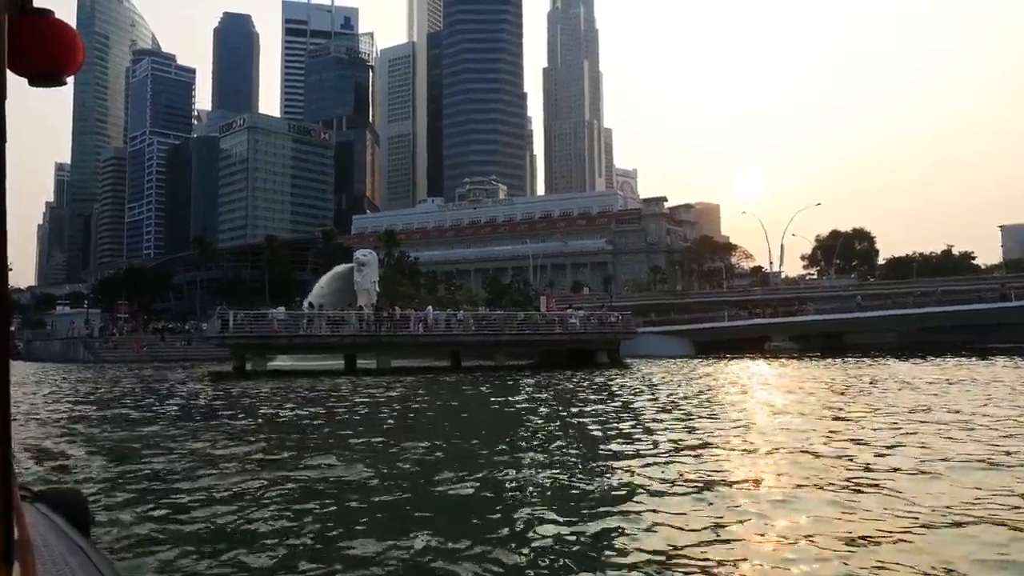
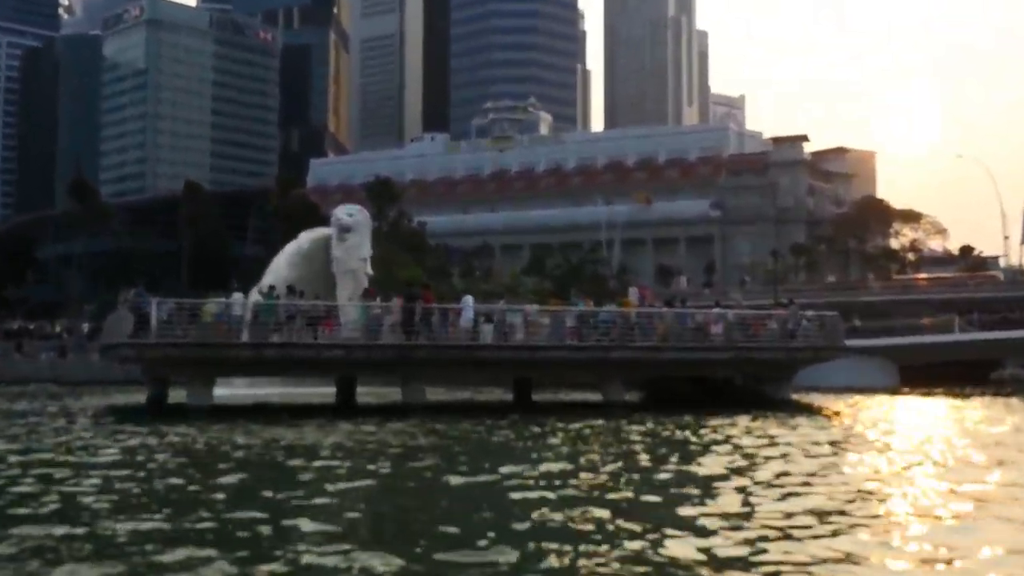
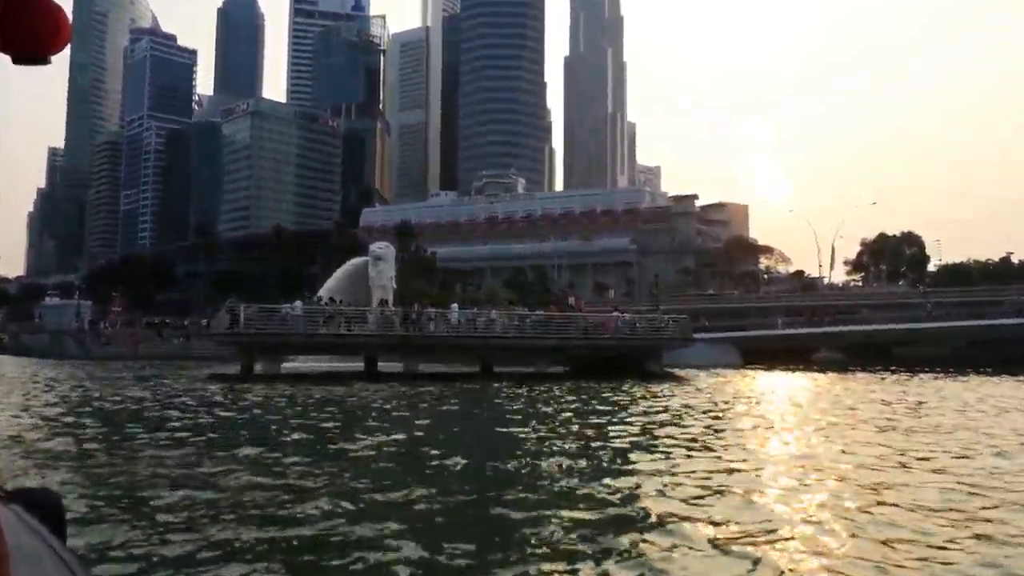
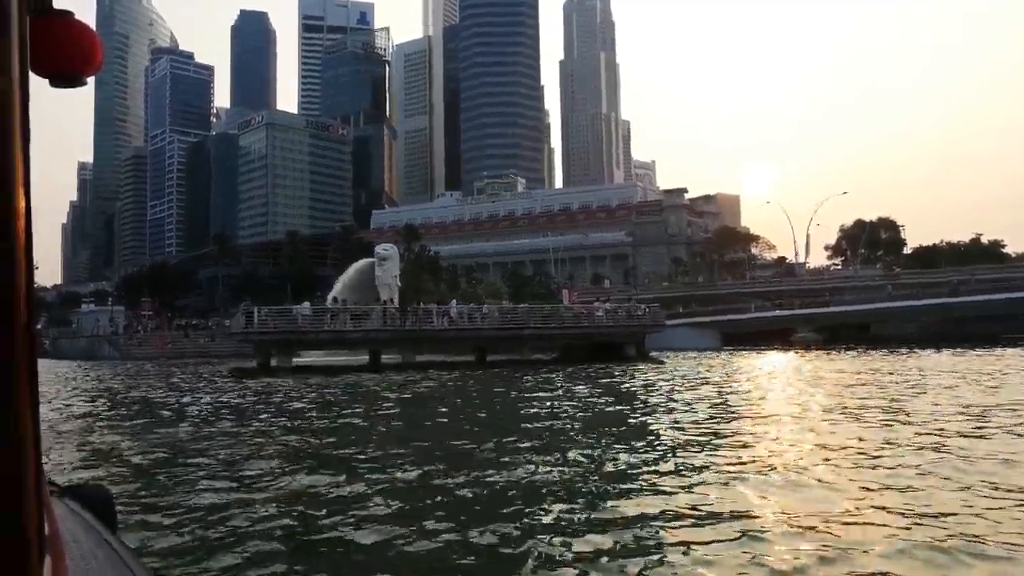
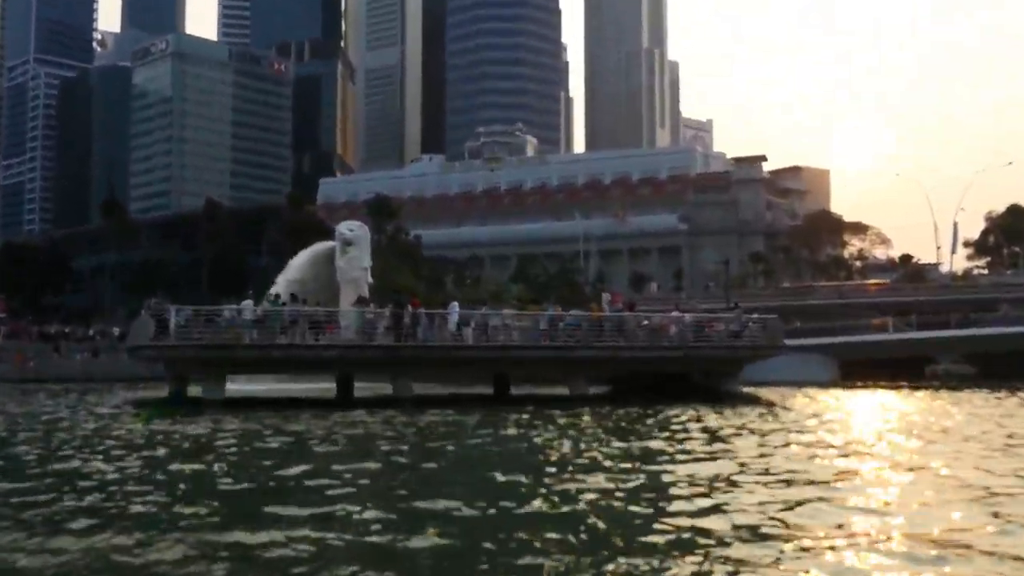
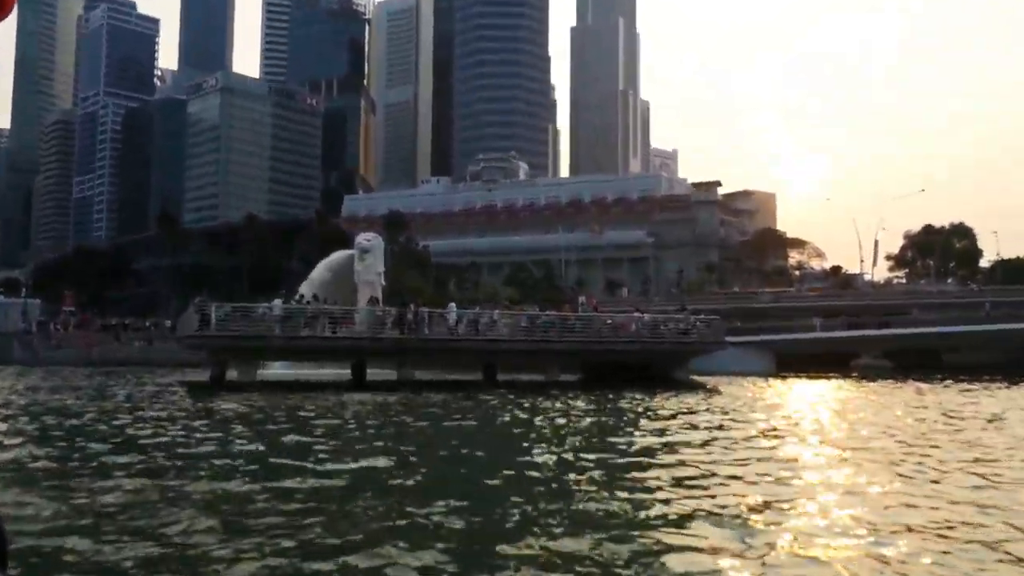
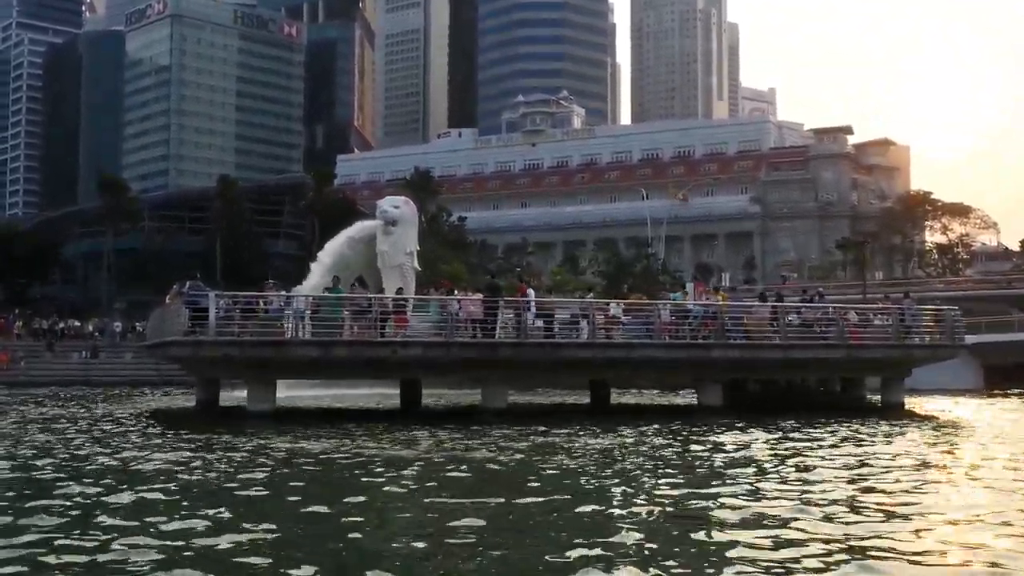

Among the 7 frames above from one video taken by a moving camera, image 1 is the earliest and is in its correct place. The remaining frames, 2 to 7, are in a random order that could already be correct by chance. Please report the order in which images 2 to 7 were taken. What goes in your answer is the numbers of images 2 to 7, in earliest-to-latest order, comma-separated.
4, 3, 6, 5, 2, 7
